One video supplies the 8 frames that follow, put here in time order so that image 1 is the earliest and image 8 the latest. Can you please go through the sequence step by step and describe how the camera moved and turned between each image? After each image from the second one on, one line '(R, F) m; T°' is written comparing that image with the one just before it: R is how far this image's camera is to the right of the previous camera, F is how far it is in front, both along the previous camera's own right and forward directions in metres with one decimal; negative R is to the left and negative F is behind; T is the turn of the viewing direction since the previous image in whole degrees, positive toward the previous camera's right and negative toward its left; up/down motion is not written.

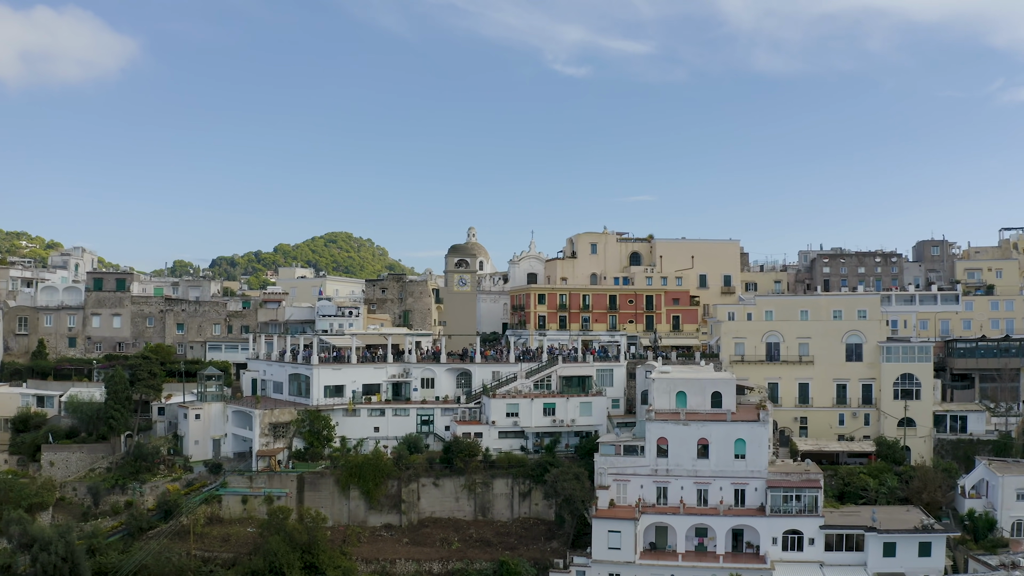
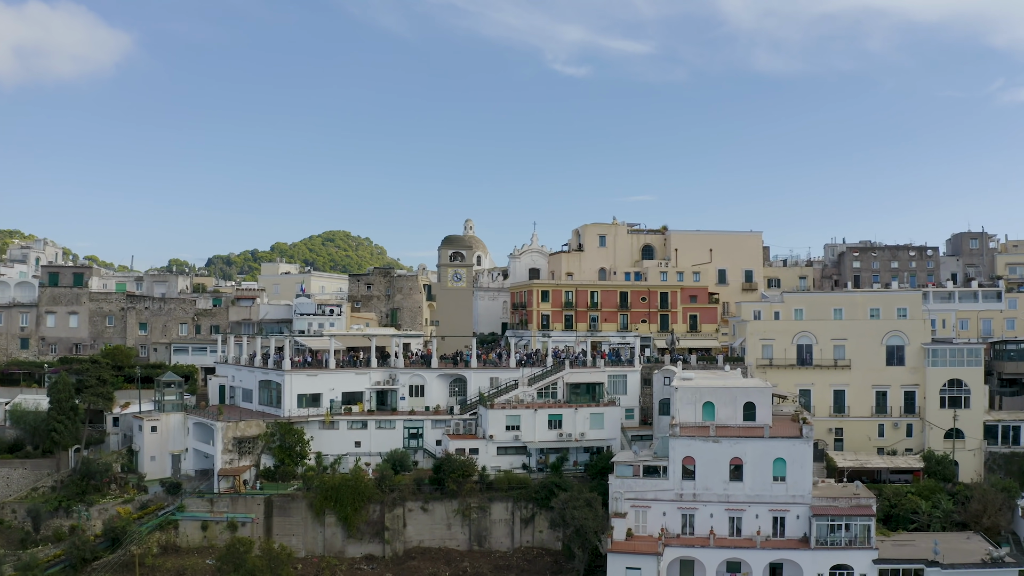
(0.0, +7.8) m; 0°
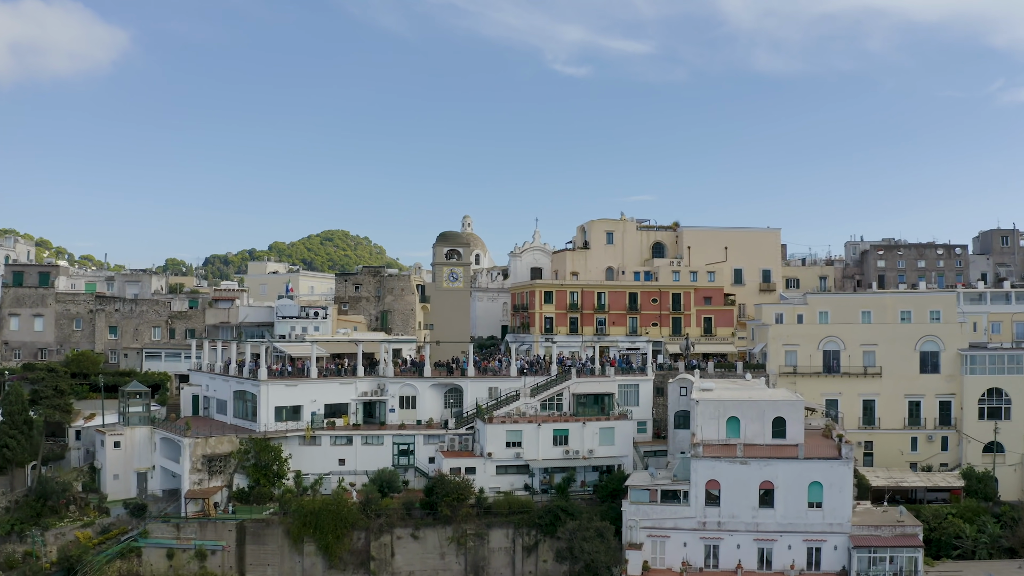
(0.0, +5.3) m; 0°
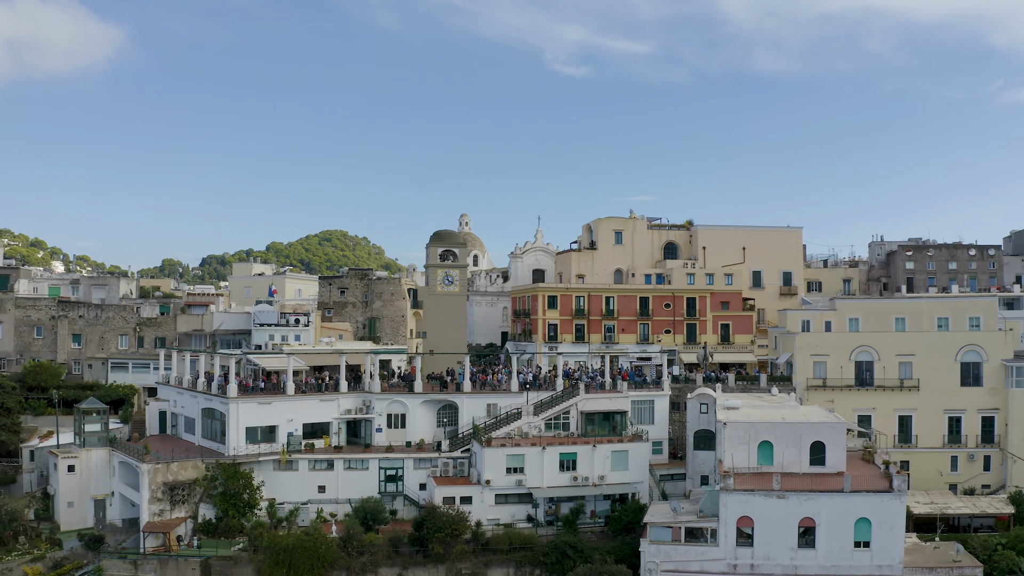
(-0.1, +5.4) m; 0°
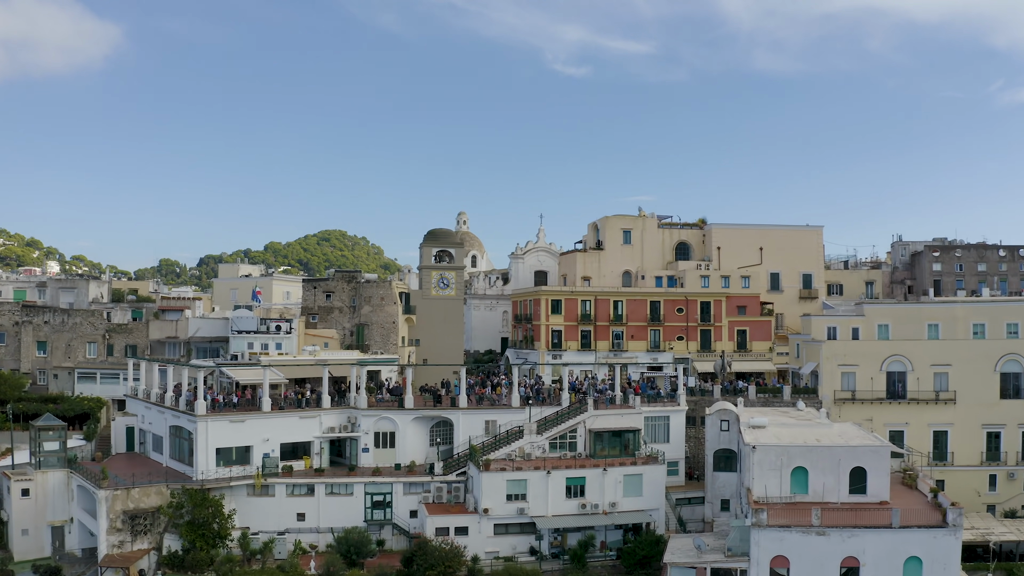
(0.0, +4.4) m; 0°
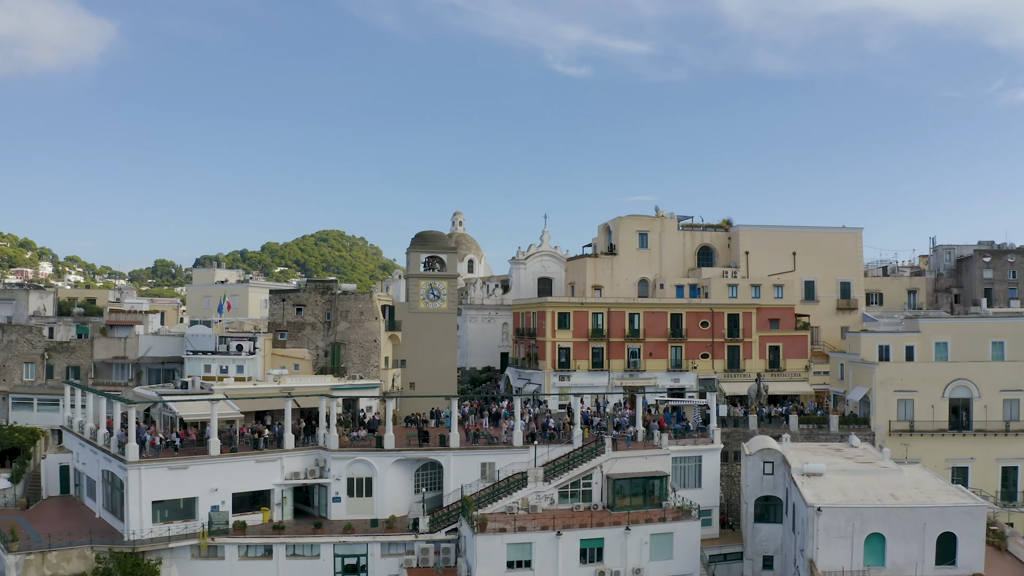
(-0.1, +7.1) m; 0°
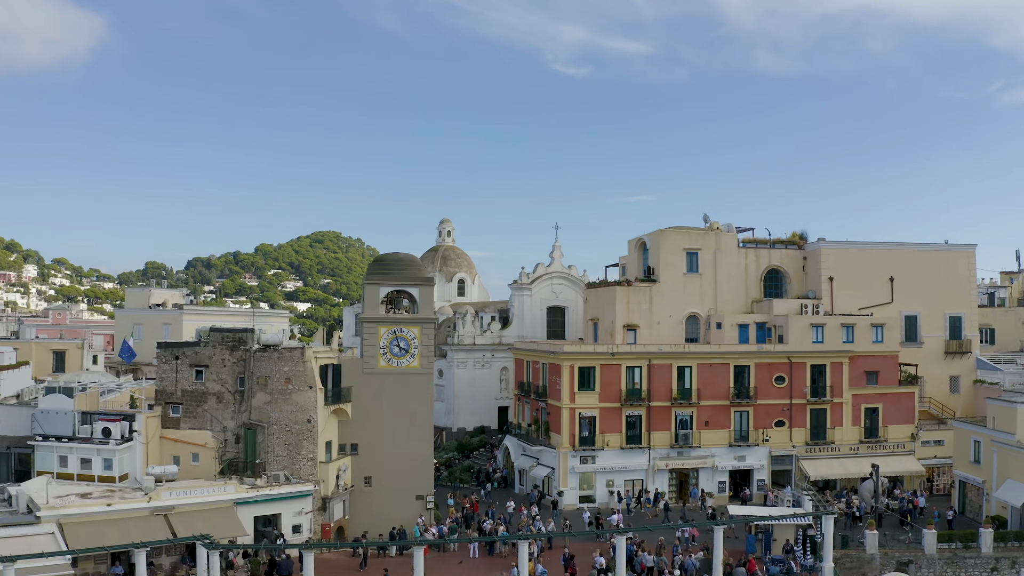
(-0.1, +13.9) m; 0°
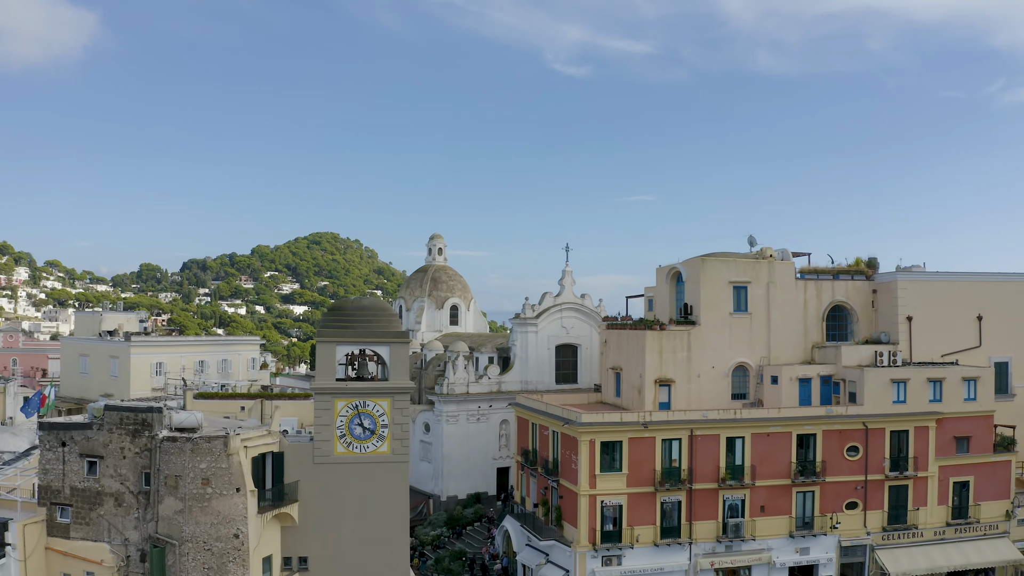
(-0.1, +7.5) m; 0°
